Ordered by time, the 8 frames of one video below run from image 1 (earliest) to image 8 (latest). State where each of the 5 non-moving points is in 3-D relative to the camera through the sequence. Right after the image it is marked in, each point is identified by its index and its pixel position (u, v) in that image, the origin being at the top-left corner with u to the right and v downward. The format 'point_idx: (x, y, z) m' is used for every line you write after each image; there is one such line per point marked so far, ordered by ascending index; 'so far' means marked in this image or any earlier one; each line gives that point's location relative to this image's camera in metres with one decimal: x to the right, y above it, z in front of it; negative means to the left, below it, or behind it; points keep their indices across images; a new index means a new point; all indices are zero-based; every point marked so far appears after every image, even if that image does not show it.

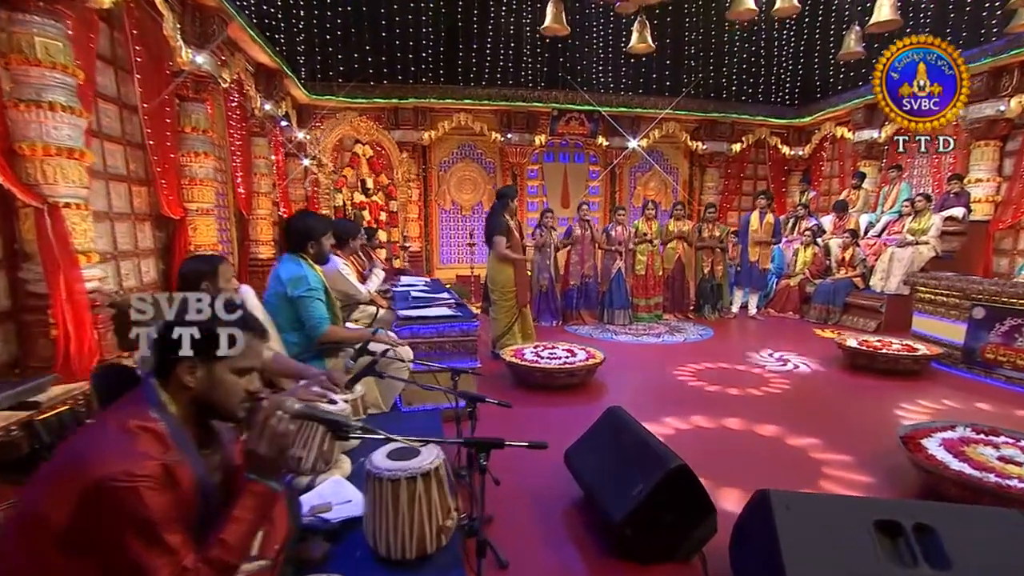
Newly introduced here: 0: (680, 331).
0: (+2.0, -0.5, +7.4) m
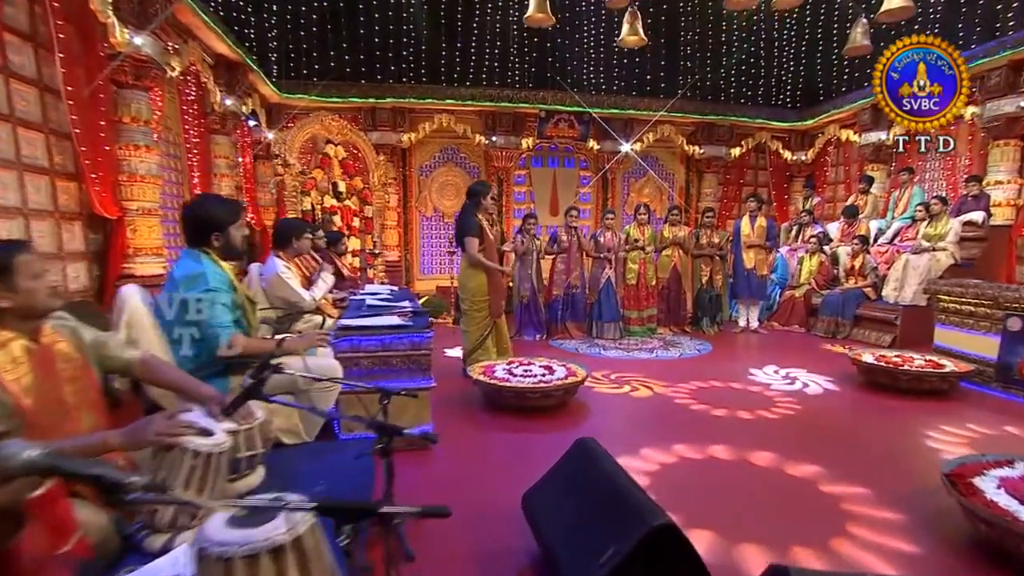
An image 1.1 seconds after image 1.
0: (+1.8, -0.6, +6.8) m
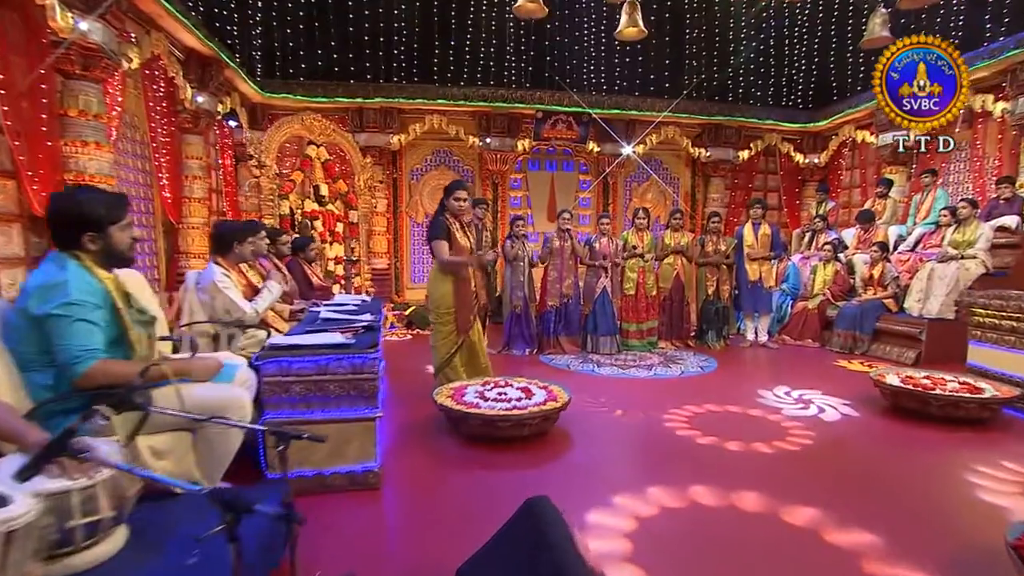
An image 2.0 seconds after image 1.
0: (+1.7, -0.8, +6.2) m
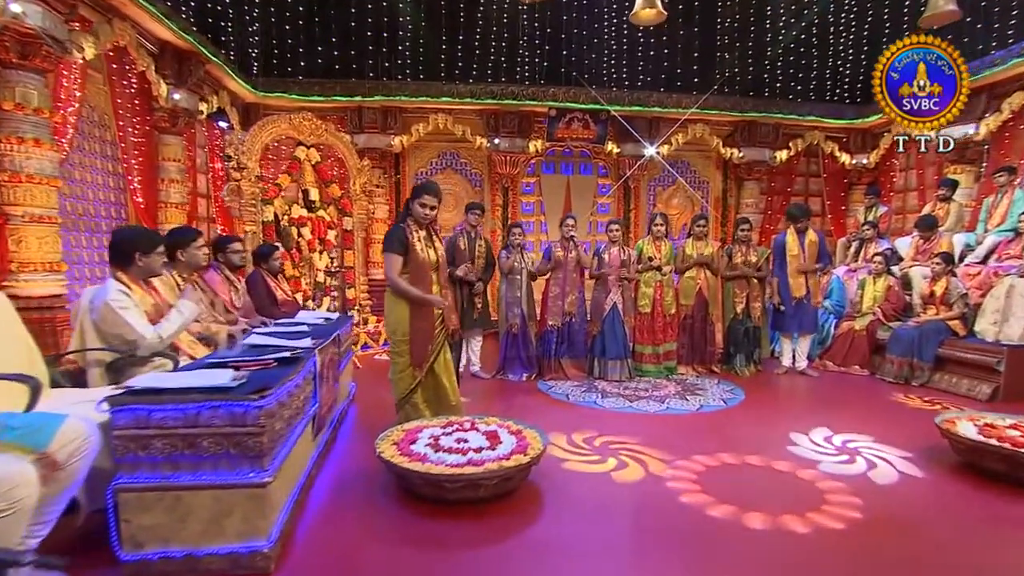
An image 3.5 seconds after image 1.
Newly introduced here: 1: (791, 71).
0: (+1.6, -0.9, +5.4) m
1: (+3.8, +3.0, +8.2) m
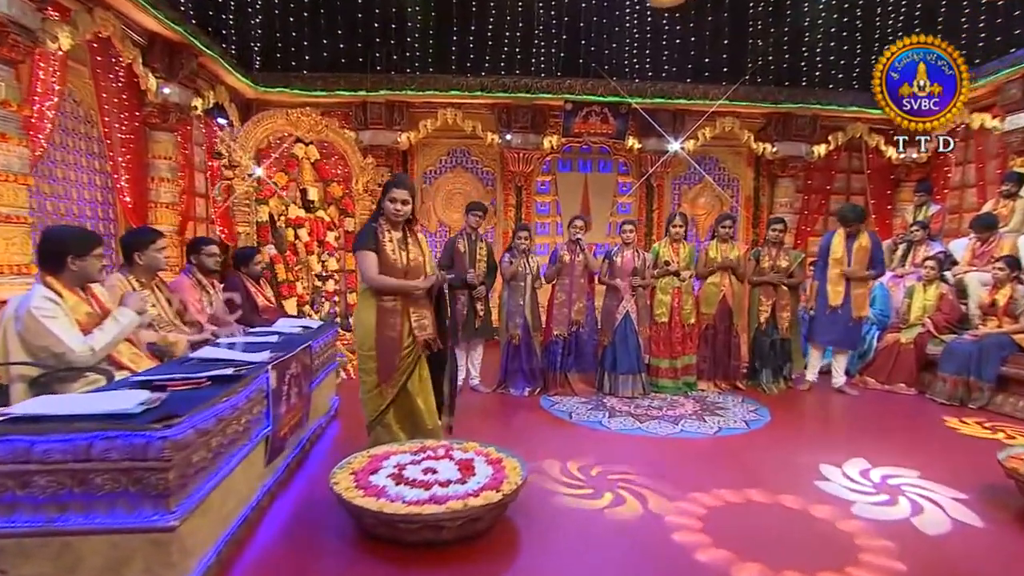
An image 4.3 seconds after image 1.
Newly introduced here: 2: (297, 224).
0: (+1.6, -1.0, +4.8) m
1: (+4.0, +2.9, +7.5) m
2: (-2.2, +0.7, +6.2) m
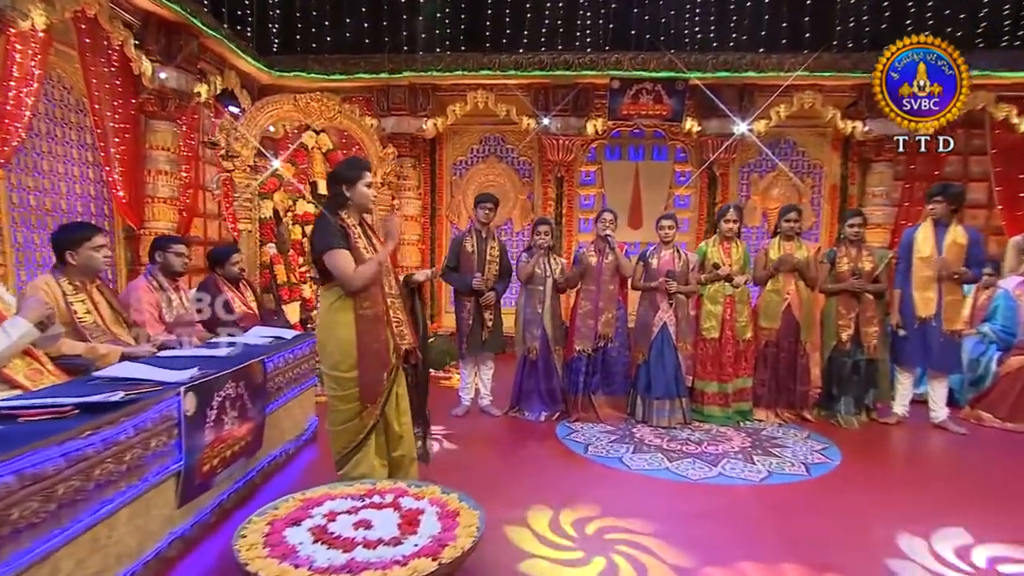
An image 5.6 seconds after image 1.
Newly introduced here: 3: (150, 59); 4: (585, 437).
0: (+1.7, -1.0, +3.8) m
1: (+4.4, +2.8, +6.2) m
2: (-2.0, +0.7, +5.7) m
3: (-3.0, +1.9, +5.0) m
4: (+0.5, -1.0, +4.1) m
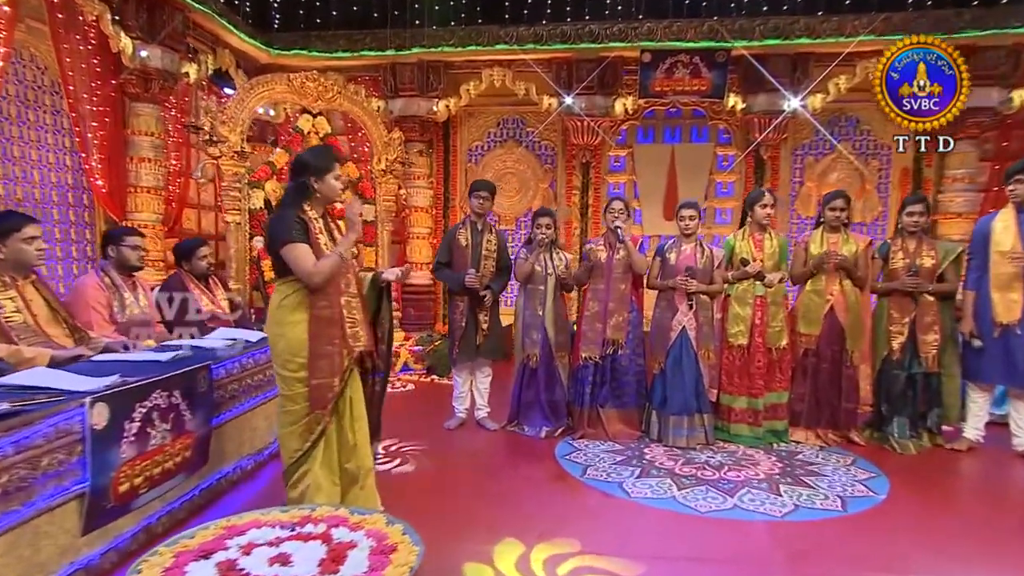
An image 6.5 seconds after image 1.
0: (+1.6, -1.0, +3.2) m
1: (+4.6, +2.8, +5.1) m
2: (-1.8, +0.7, +5.4) m
3: (-2.9, +1.9, +4.7) m
4: (+0.5, -1.0, +3.6) m
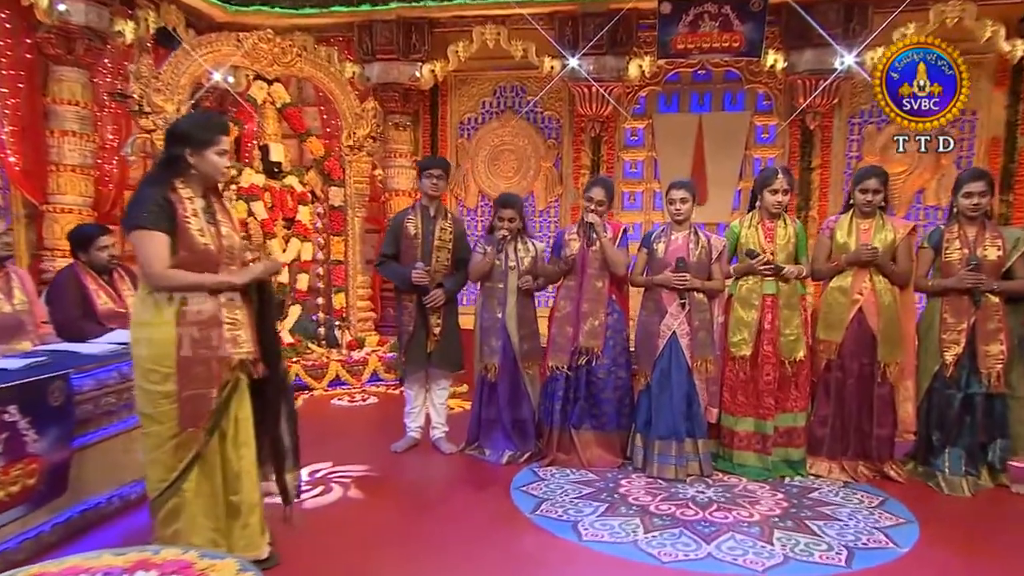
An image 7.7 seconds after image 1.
0: (+1.2, -1.1, +2.3) m
1: (+4.5, +2.7, +3.8) m
2: (-1.9, +0.8, +4.9) m
3: (-3.0, +2.0, +4.3) m
4: (+0.1, -1.0, +2.8) m
